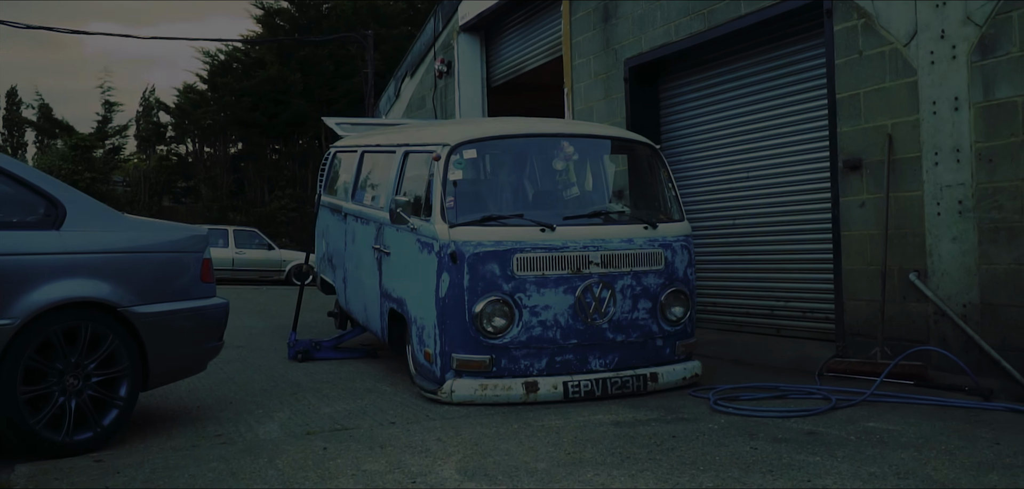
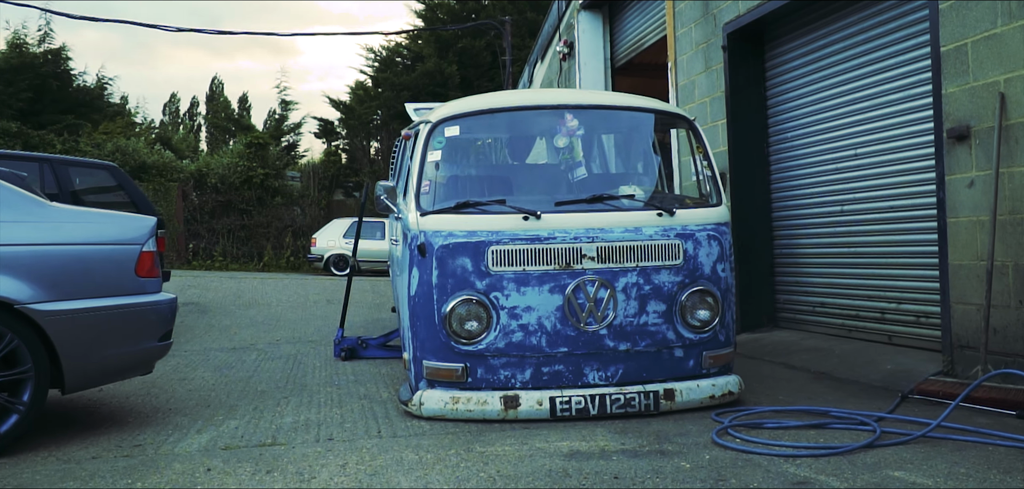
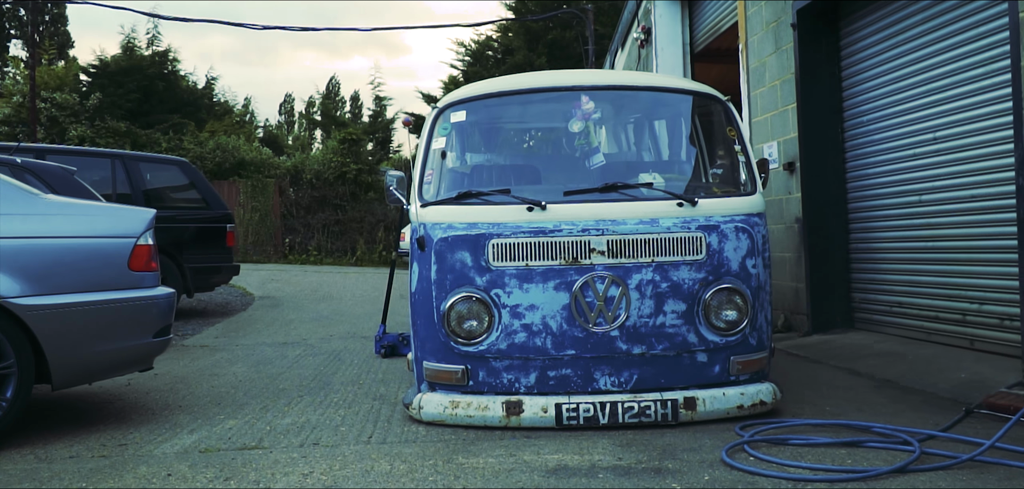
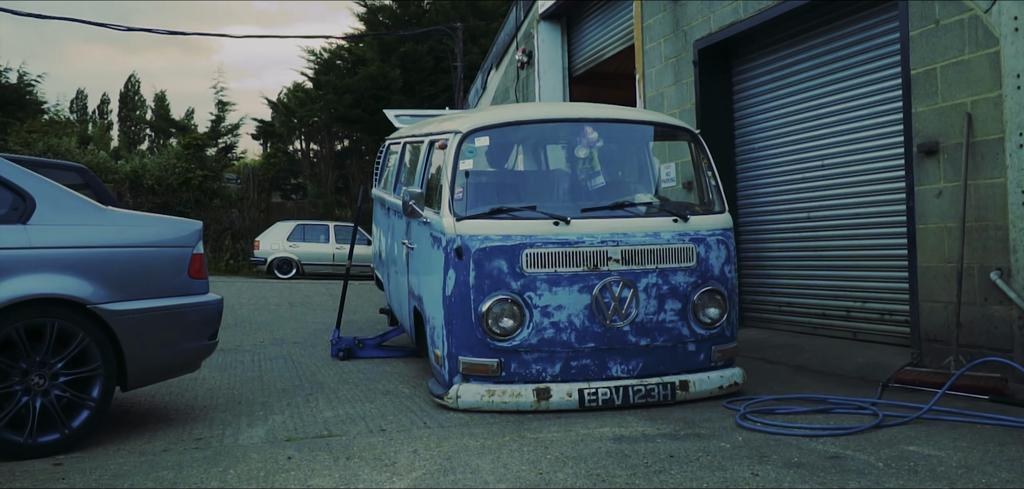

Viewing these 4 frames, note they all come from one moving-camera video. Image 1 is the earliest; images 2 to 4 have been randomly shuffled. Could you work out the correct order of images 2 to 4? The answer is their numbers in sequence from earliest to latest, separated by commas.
4, 2, 3
